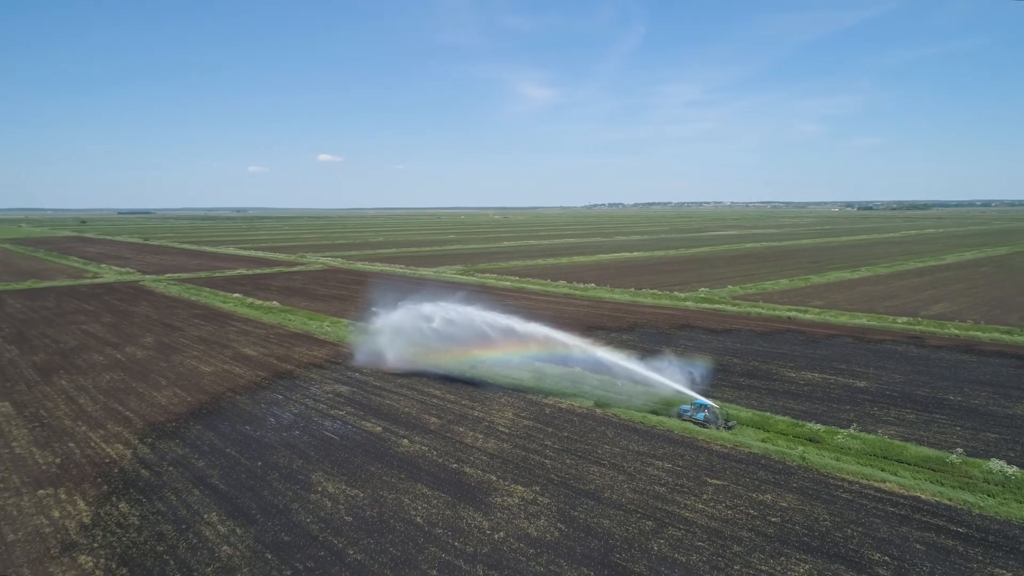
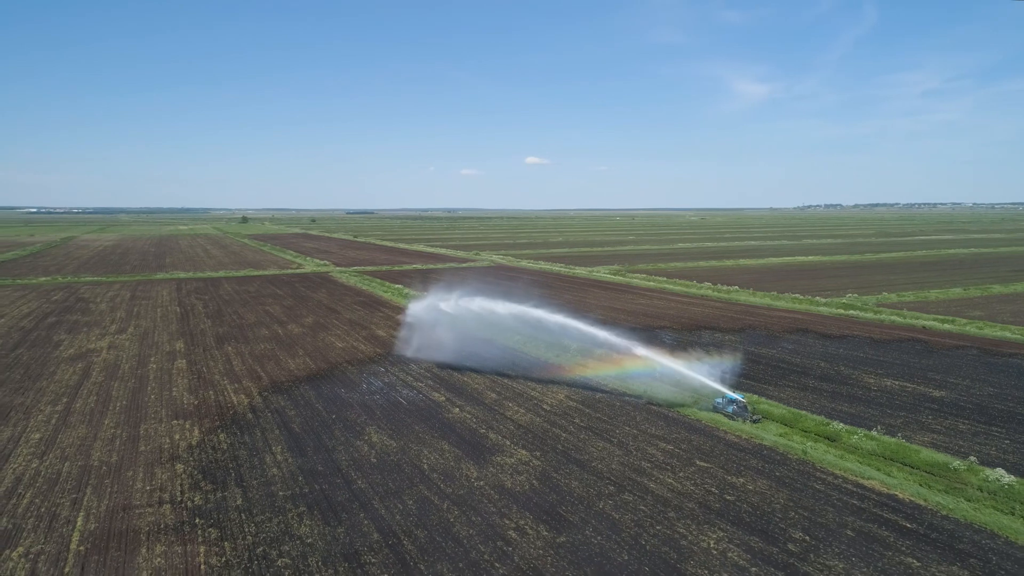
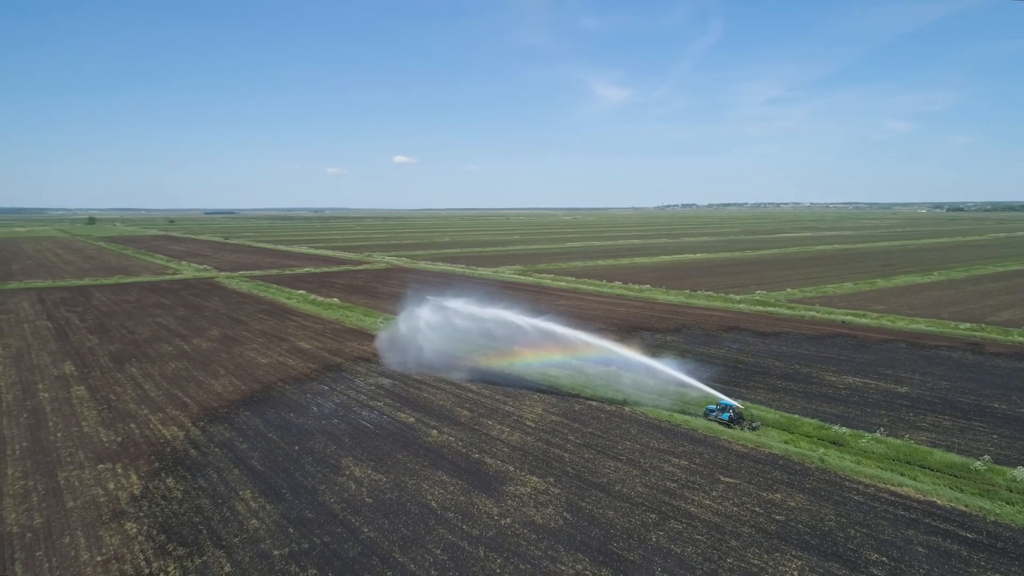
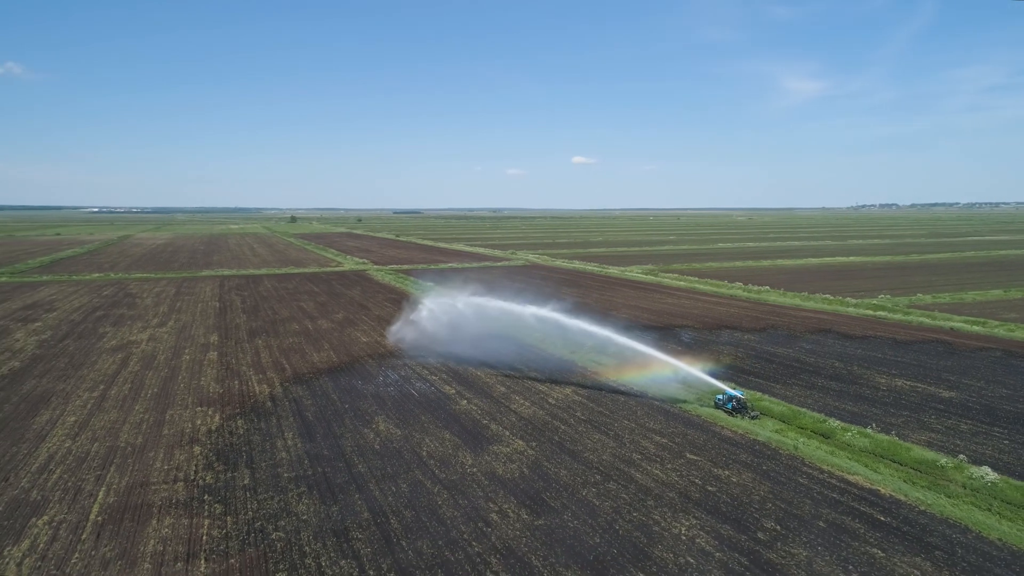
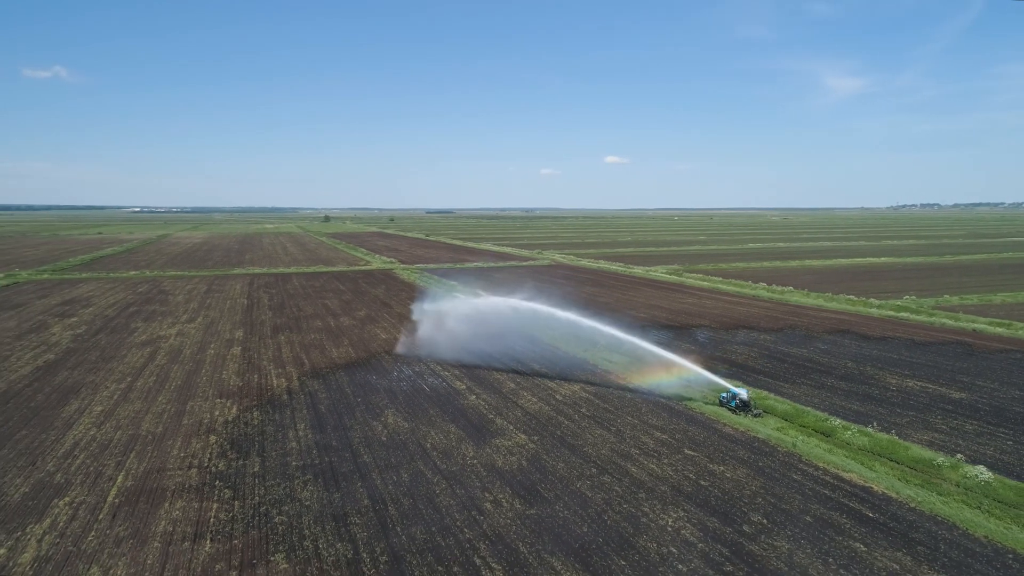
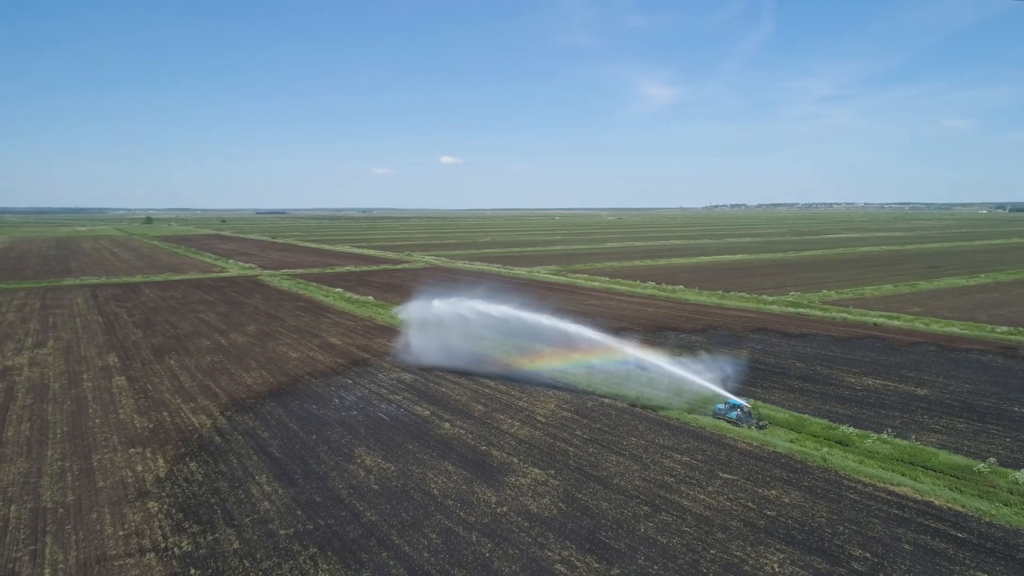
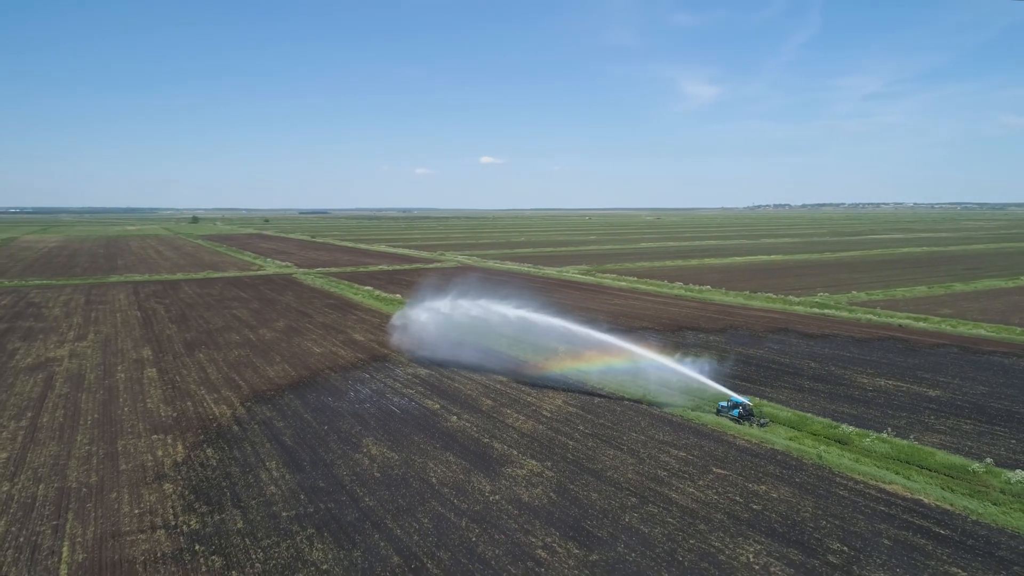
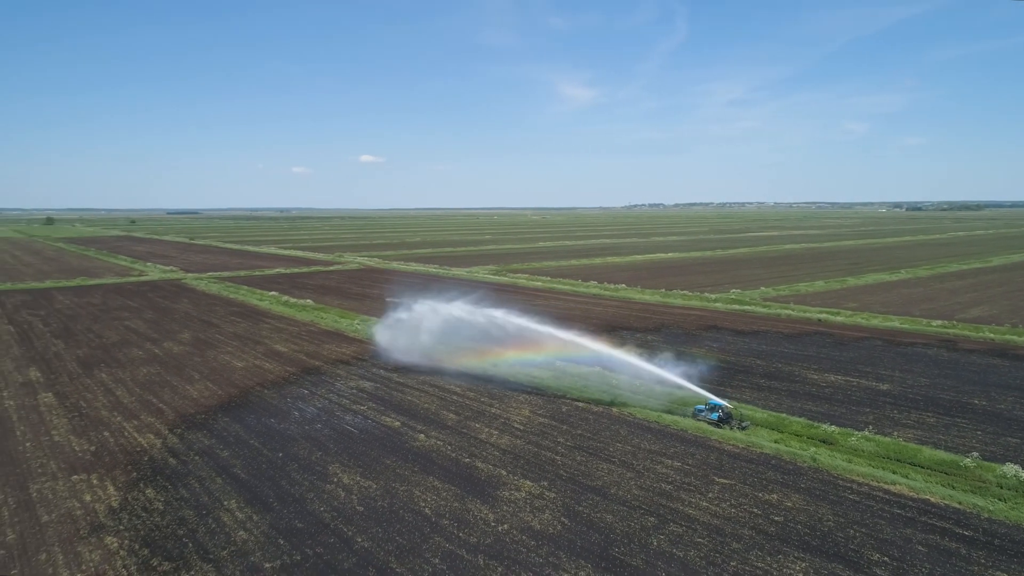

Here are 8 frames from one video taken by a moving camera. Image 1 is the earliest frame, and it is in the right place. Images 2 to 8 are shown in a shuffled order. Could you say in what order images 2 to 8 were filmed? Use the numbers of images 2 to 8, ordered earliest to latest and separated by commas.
8, 3, 6, 7, 2, 4, 5
